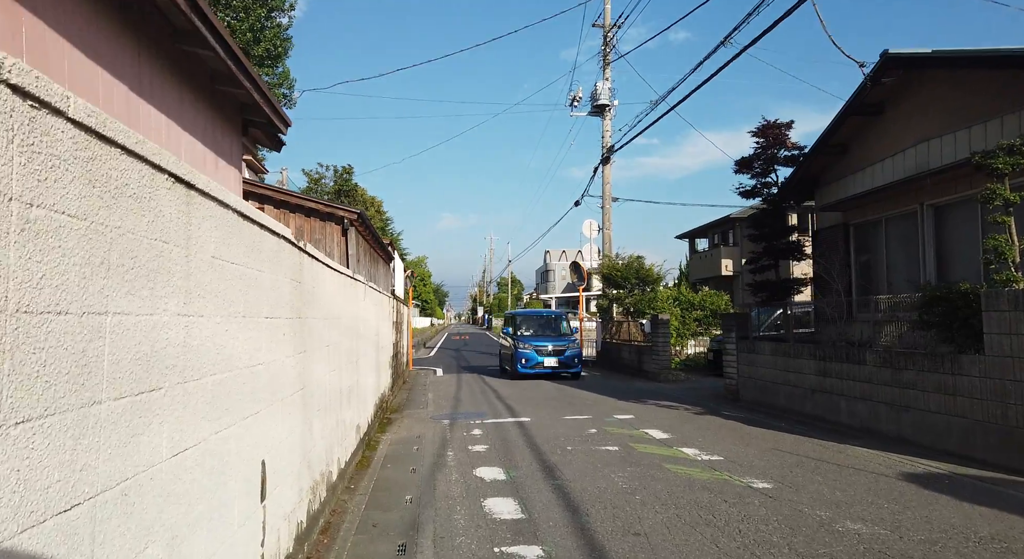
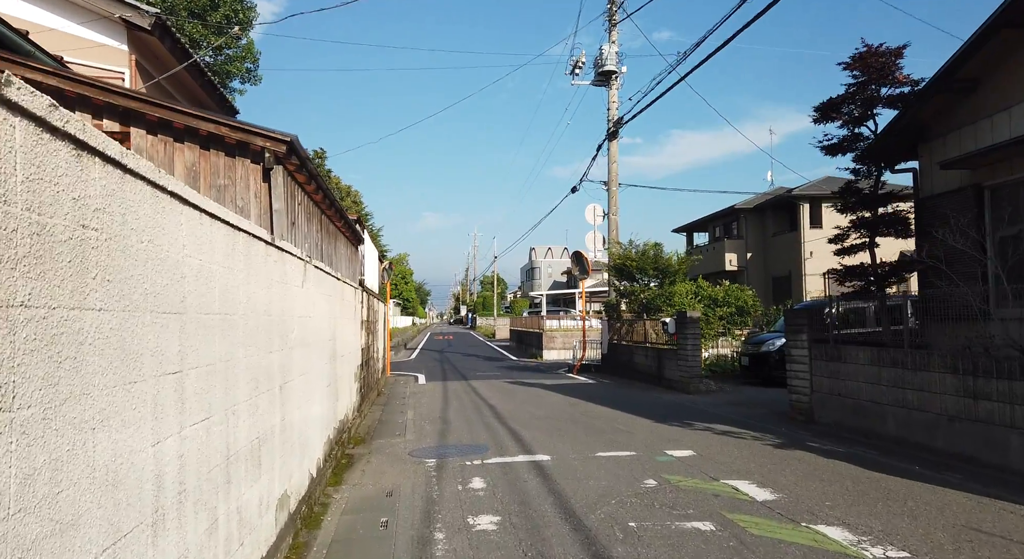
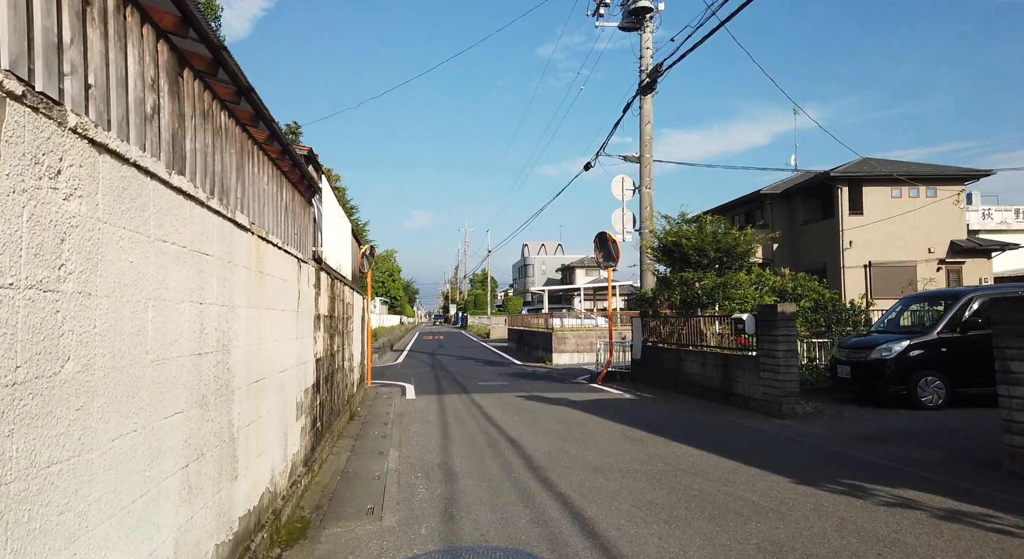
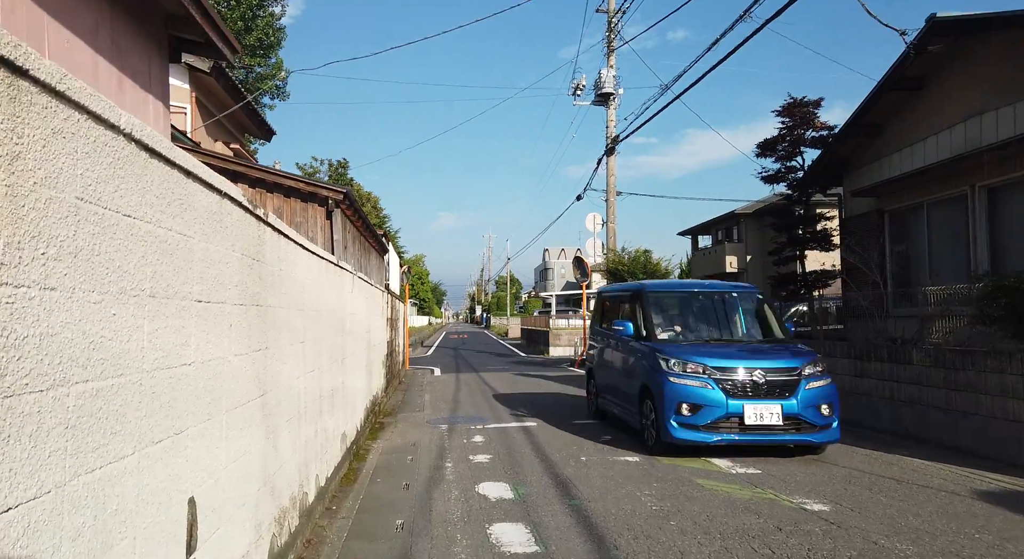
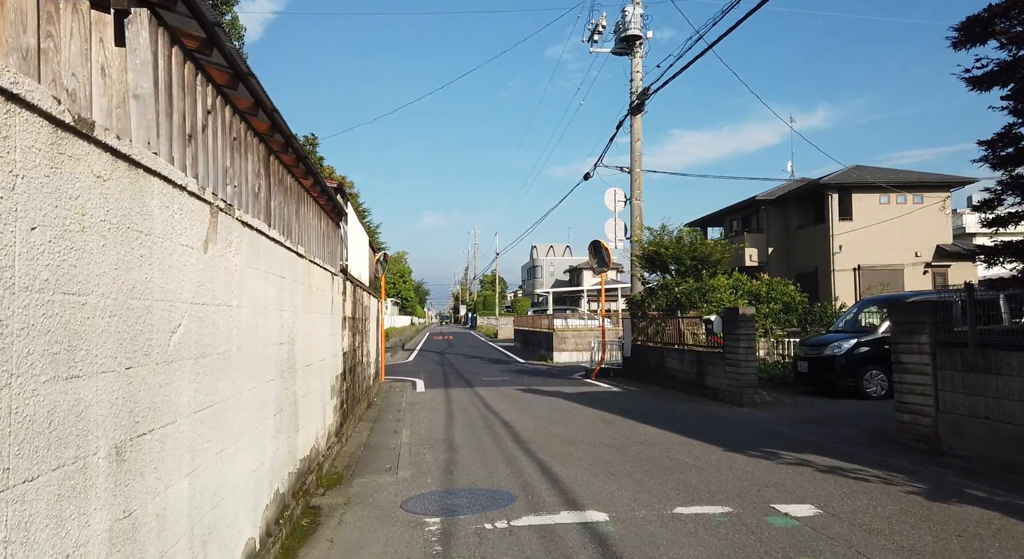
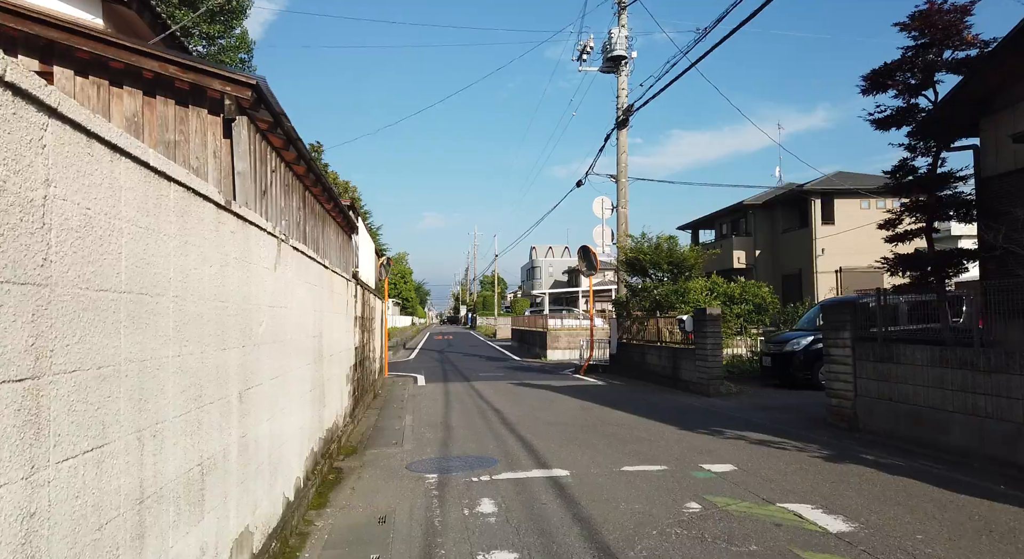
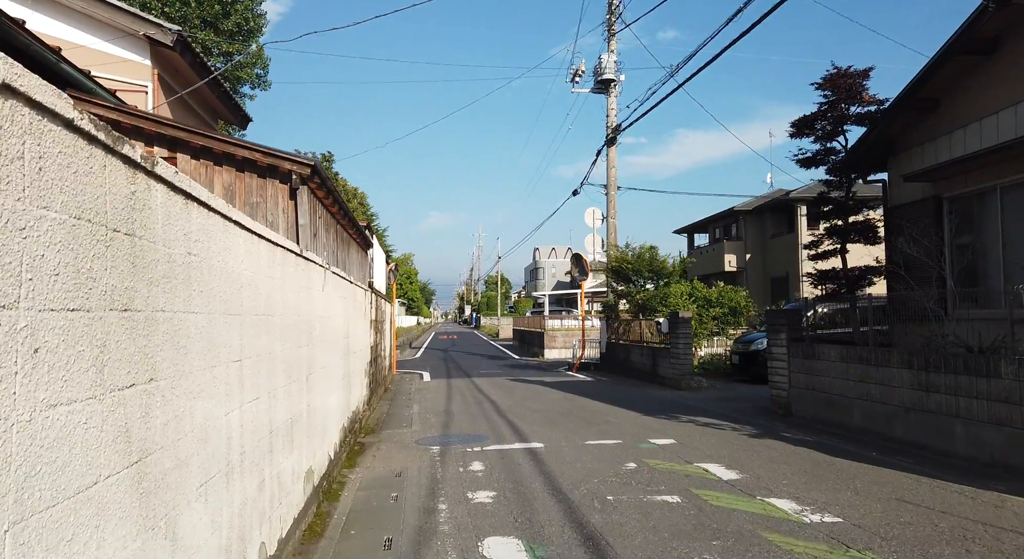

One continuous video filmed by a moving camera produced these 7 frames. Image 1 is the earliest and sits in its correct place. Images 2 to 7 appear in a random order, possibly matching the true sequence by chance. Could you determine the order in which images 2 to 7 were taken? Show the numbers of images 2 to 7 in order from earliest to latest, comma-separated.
4, 7, 2, 6, 5, 3
